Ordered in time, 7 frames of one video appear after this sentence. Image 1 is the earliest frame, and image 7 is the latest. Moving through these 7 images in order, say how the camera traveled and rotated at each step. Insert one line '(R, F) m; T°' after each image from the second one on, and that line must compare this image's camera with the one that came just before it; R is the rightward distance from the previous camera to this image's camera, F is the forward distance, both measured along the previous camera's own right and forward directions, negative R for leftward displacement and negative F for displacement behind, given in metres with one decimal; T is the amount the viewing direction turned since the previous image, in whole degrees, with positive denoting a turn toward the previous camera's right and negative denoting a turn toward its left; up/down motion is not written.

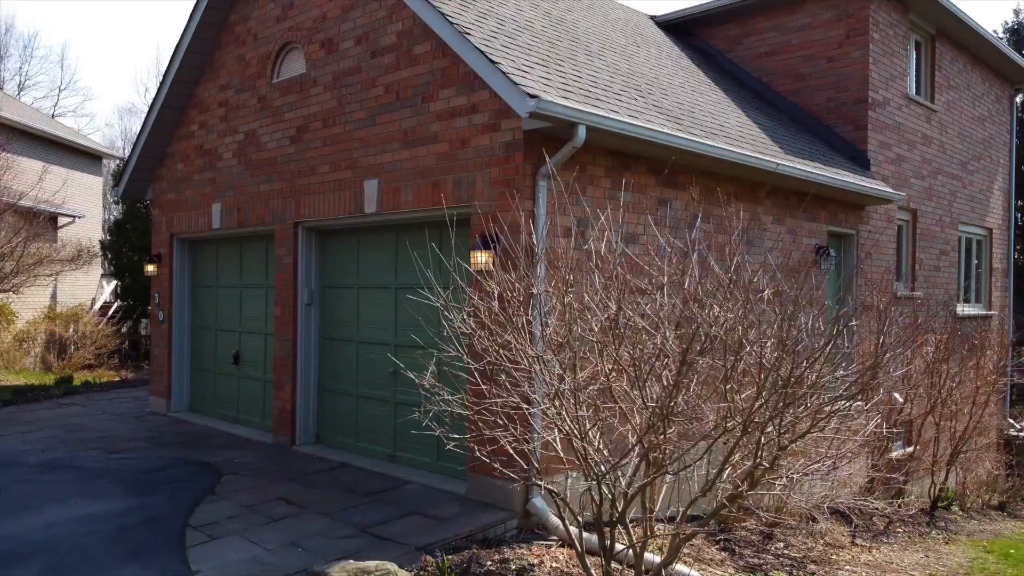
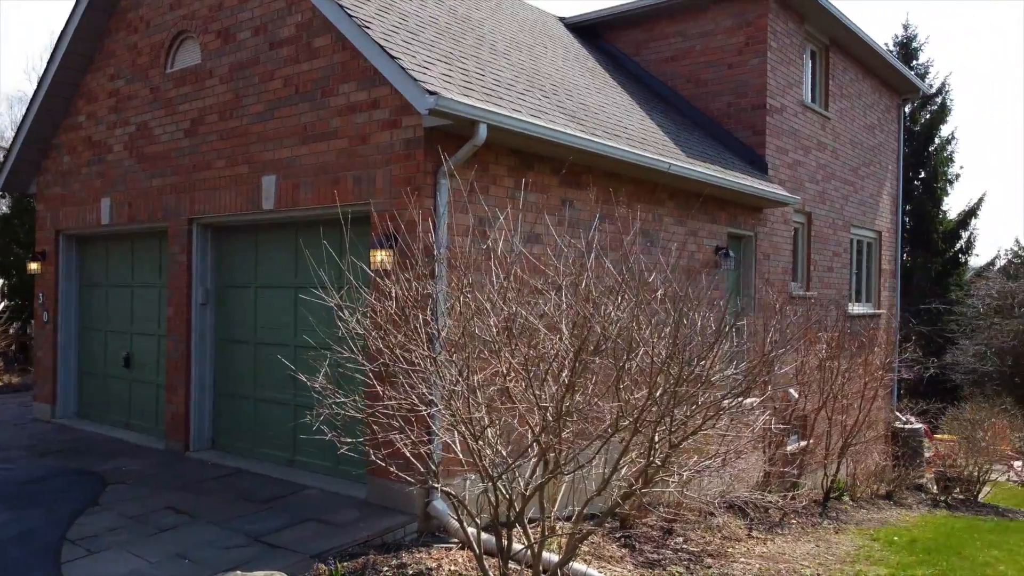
(+0.1, +0.1) m; +6°
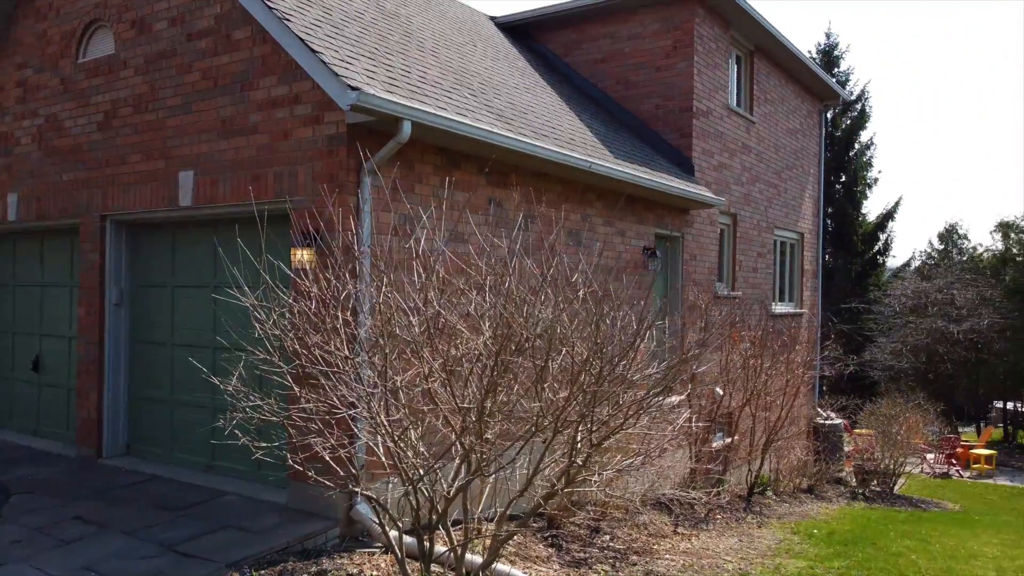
(+0.1, 0.0) m; +5°
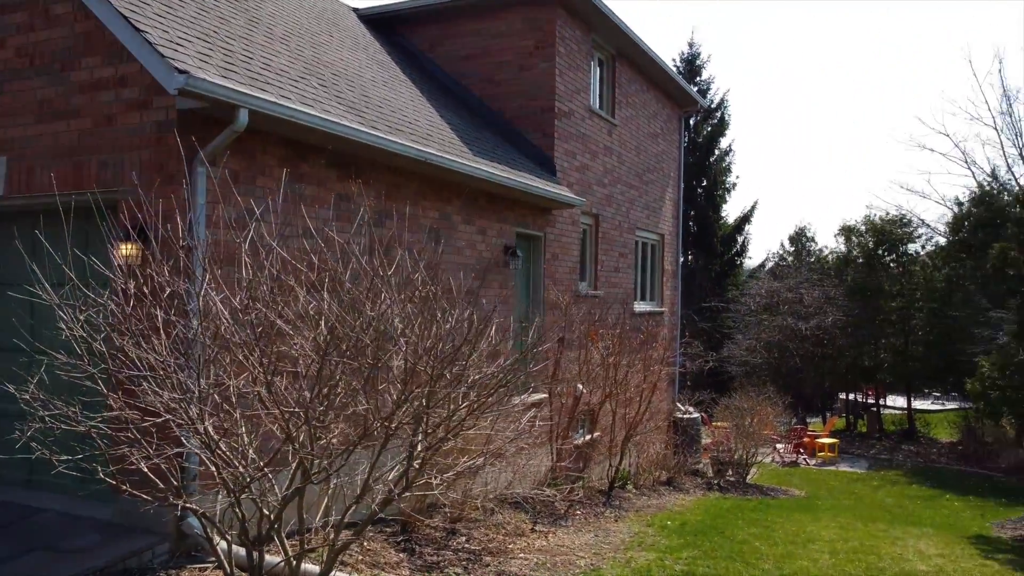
(+0.2, +0.1) m; +9°
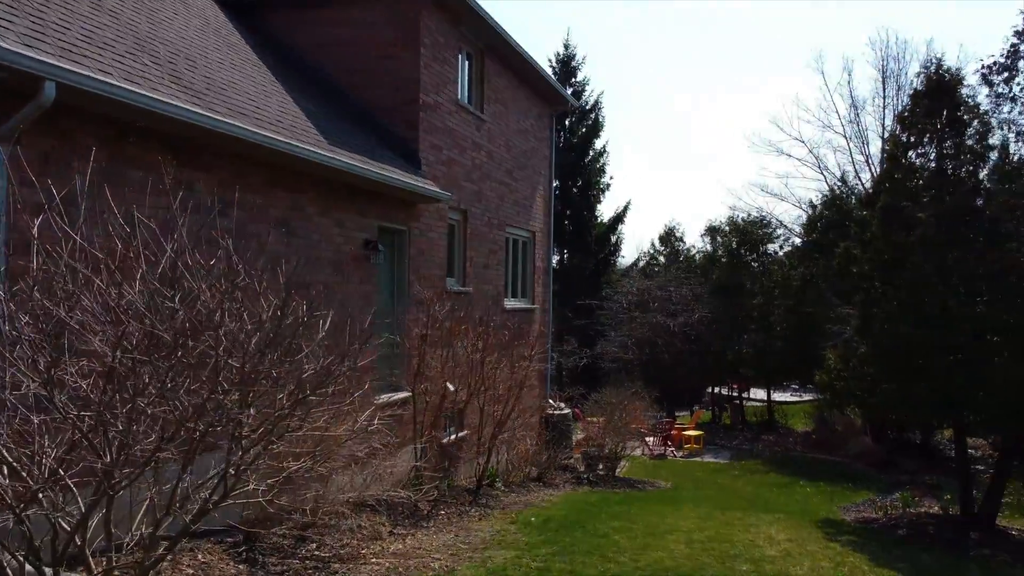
(+0.3, +0.2) m; +8°
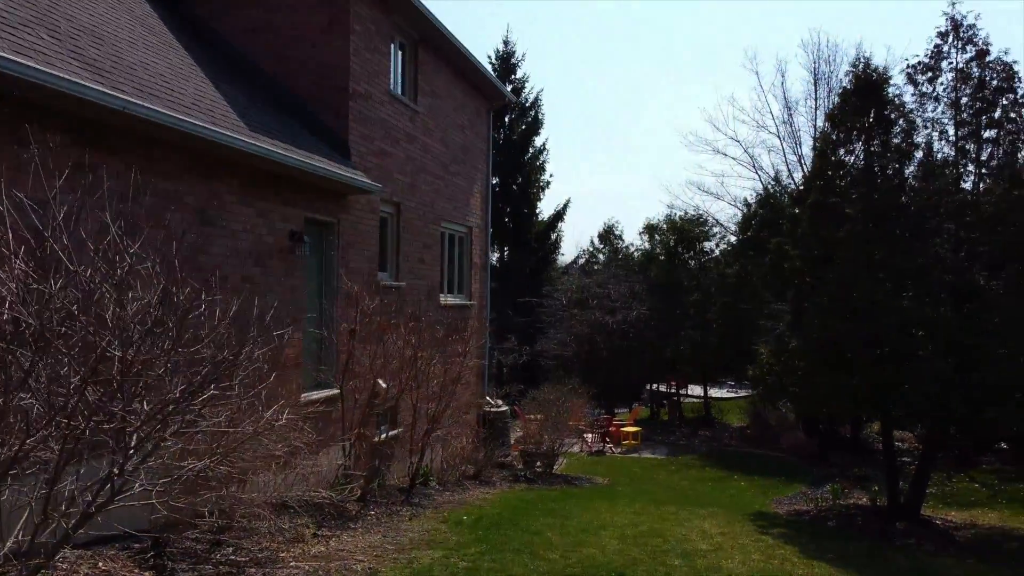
(+0.1, +0.2) m; +4°
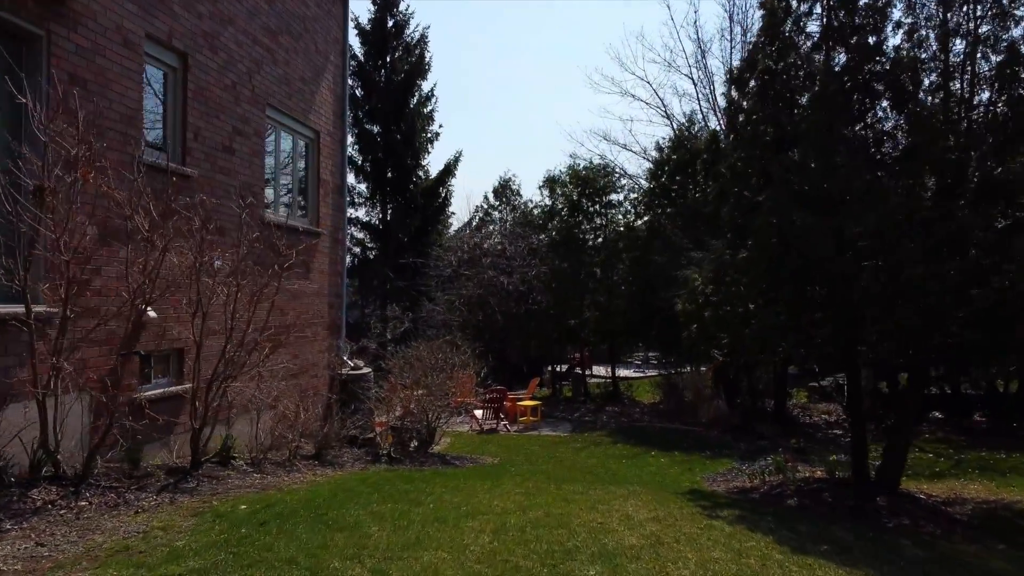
(+0.7, +3.7) m; +7°
